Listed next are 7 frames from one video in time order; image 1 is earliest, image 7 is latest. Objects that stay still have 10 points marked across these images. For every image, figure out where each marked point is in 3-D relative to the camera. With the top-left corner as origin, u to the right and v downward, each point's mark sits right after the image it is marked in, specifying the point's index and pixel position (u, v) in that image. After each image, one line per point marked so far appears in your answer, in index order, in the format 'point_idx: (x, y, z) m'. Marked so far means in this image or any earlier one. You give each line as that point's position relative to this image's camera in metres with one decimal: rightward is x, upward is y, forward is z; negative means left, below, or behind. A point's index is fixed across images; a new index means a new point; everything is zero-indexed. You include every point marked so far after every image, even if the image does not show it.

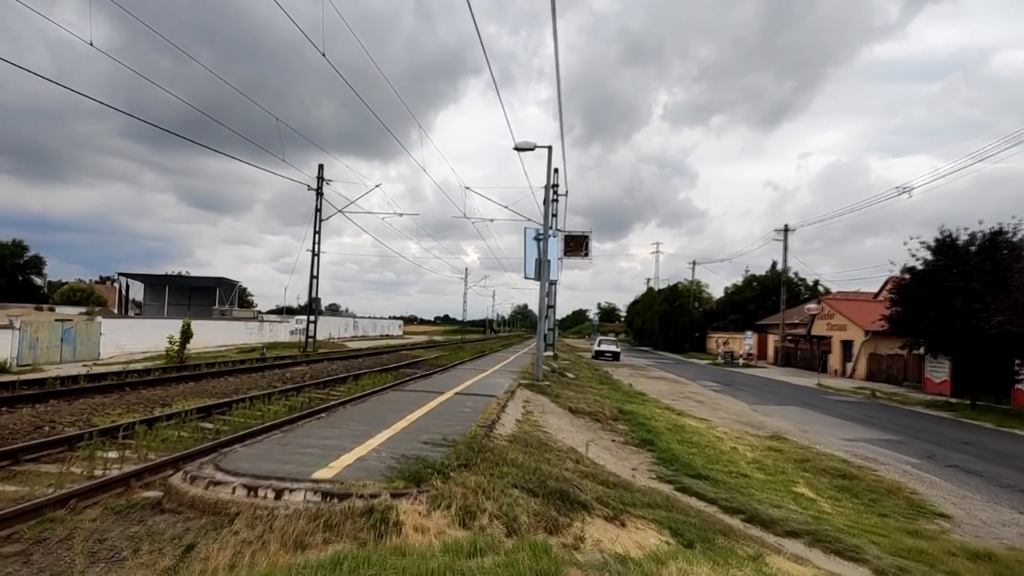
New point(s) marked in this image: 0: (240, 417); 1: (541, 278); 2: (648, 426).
0: (-4.3, -2.1, +11.7) m
1: (+0.7, +0.3, +18.9) m
2: (+2.5, -2.5, +13.6) m
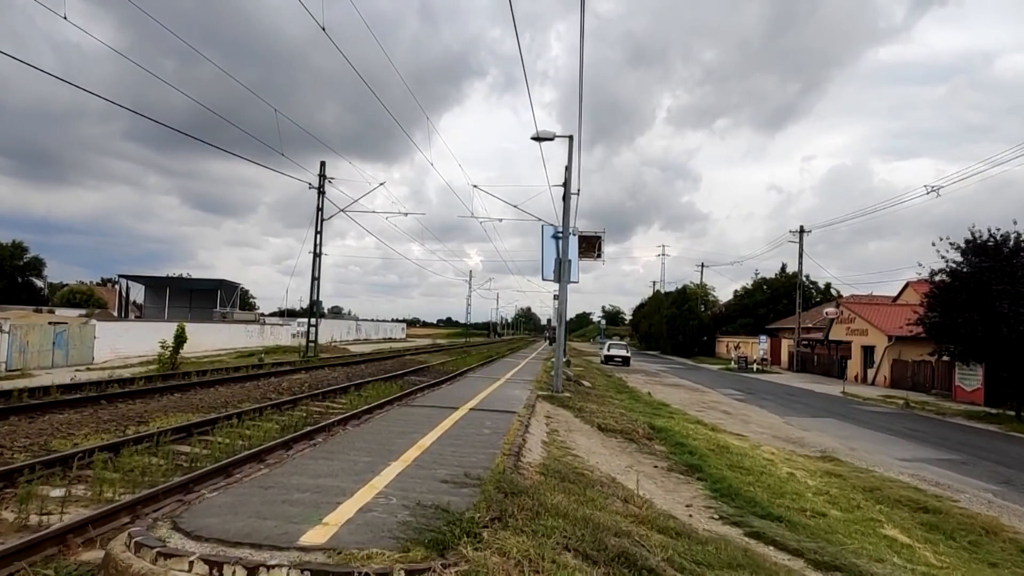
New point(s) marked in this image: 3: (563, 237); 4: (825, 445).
0: (-4.0, -2.1, +10.1) m
1: (+1.1, +0.2, +17.3) m
2: (+2.9, -2.6, +12.0) m
3: (+1.2, +1.2, +17.6) m
4: (+6.8, -3.4, +15.9) m
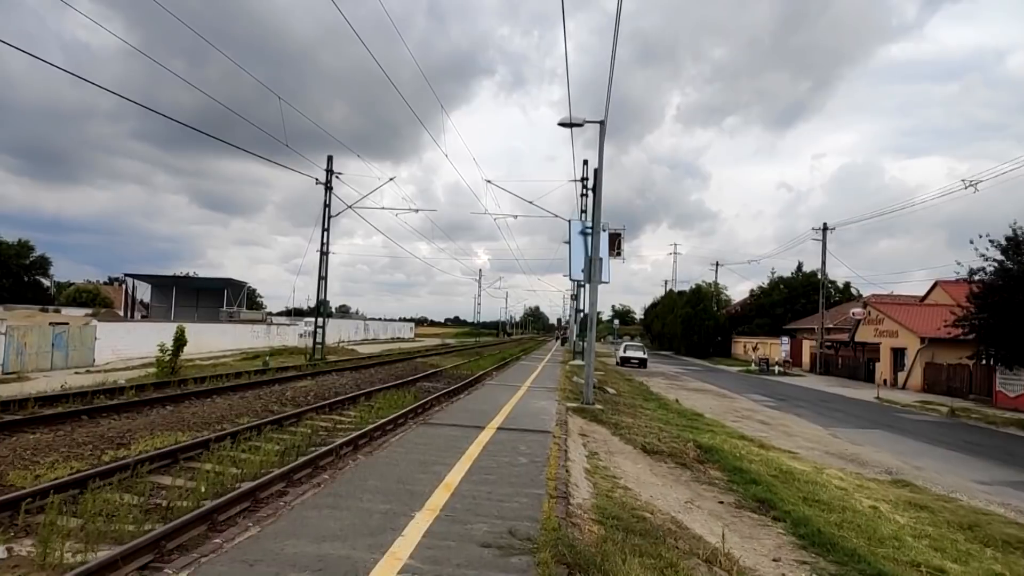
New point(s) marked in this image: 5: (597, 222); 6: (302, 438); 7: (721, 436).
0: (-3.5, -2.2, +8.6) m
1: (+1.7, +0.2, +15.7) m
2: (+3.4, -2.6, +10.4) m
3: (+1.8, +1.2, +16.1) m
4: (+7.3, -3.4, +14.3) m
5: (+1.8, +1.4, +15.8) m
6: (-3.2, -2.3, +11.3) m
7: (+4.2, -3.0, +15.0) m
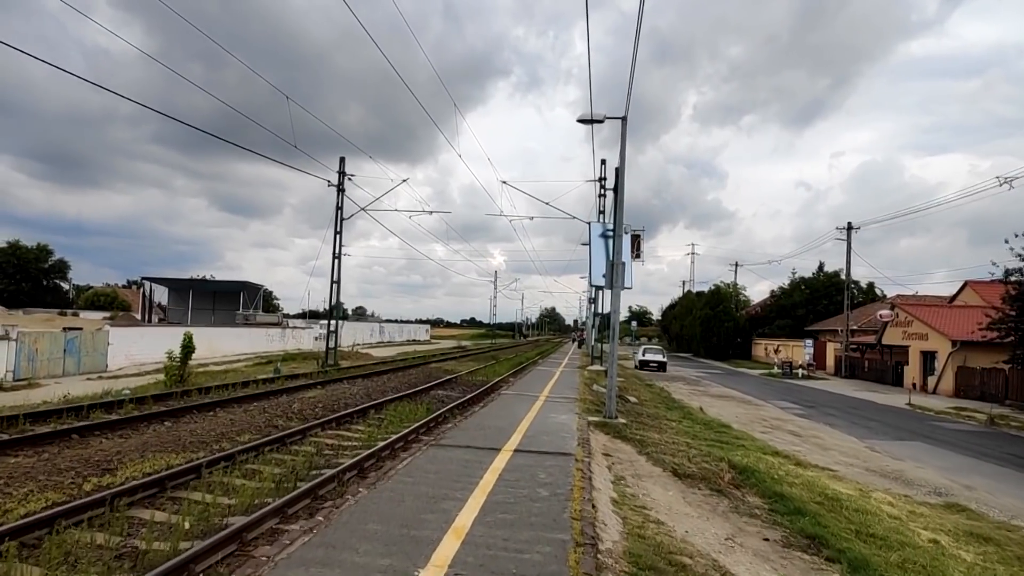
0: (-3.3, -2.3, +7.8) m
1: (+2.0, +0.1, +14.8) m
2: (+3.6, -2.7, +9.5) m
3: (+2.1, +1.1, +15.1) m
4: (+7.6, -3.5, +13.3) m
5: (+2.2, +1.3, +14.9) m
6: (-3.0, -2.4, +10.5) m
7: (+4.6, -3.1, +14.0) m
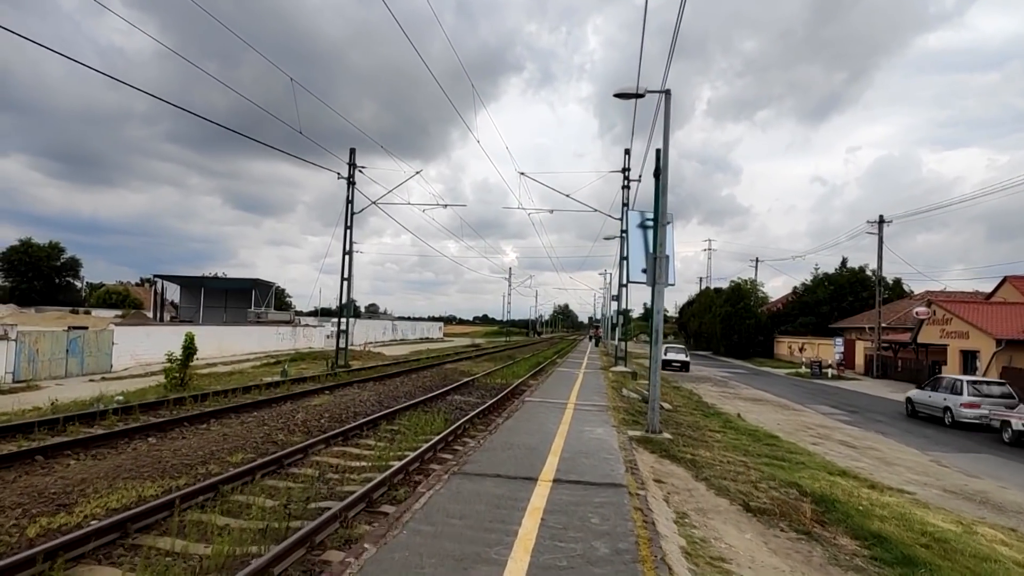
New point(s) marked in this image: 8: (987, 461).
0: (-2.9, -2.3, +6.2) m
1: (+2.5, +0.1, +13.1) m
2: (+4.0, -2.7, +7.7) m
3: (+2.6, +1.1, +13.4) m
4: (+8.1, -3.5, +11.5) m
5: (+2.7, +1.4, +13.2) m
6: (-2.5, -2.4, +8.9) m
7: (+5.1, -3.1, +12.3) m
8: (+10.4, -3.8, +16.2) m
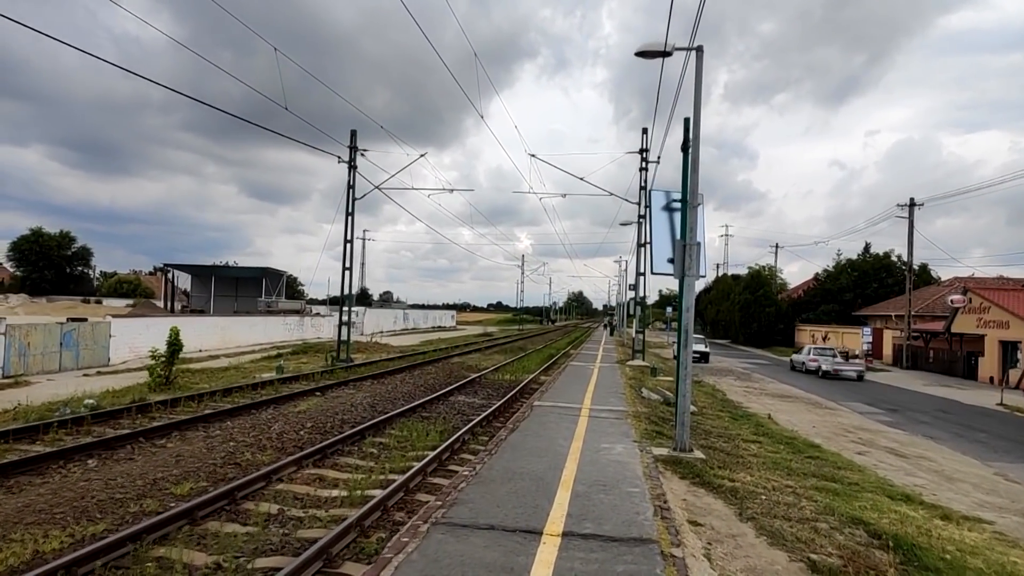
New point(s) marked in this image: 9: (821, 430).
0: (-3.0, -2.3, +4.5) m
1: (+2.6, +0.2, +11.2) m
2: (+4.0, -2.7, +5.8) m
3: (+2.7, +1.3, +11.5) m
4: (+8.1, -3.3, +9.5) m
5: (+2.7, +1.5, +11.2) m
6: (-2.5, -2.4, +7.1) m
7: (+5.1, -2.9, +10.4) m
8: (+10.5, -3.6, +14.2) m
9: (+7.8, -3.6, +18.4) m
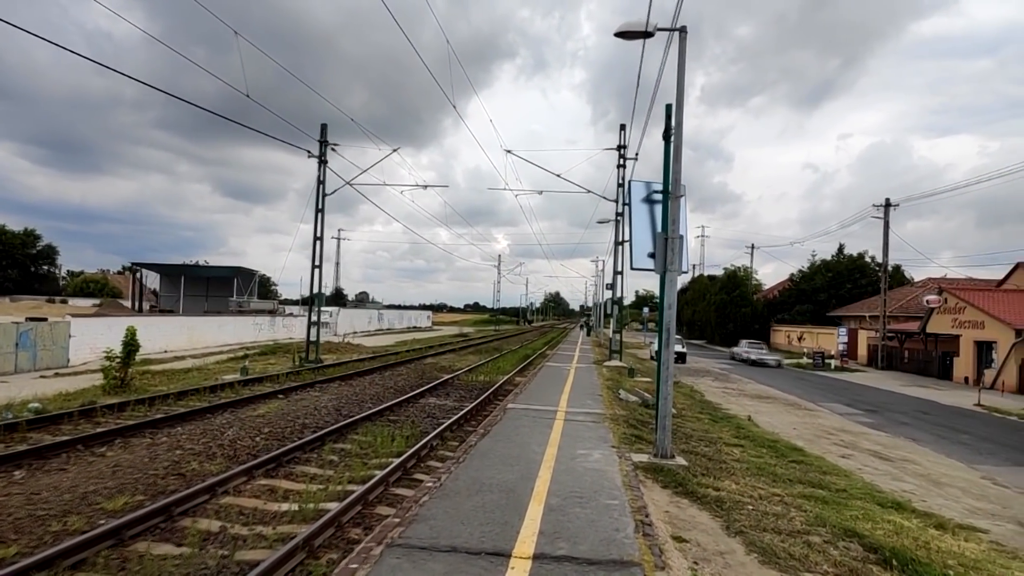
0: (-3.2, -2.2, +3.7) m
1: (+2.2, +0.3, +10.6) m
2: (+3.7, -2.6, +5.2) m
3: (+2.3, +1.3, +10.9) m
4: (+7.8, -3.3, +9.1) m
5: (+2.3, +1.5, +10.6) m
6: (-2.8, -2.3, +6.3) m
7: (+4.7, -2.9, +9.8) m
8: (+10.0, -3.5, +13.8) m
9: (+7.1, -3.5, +17.9) m
